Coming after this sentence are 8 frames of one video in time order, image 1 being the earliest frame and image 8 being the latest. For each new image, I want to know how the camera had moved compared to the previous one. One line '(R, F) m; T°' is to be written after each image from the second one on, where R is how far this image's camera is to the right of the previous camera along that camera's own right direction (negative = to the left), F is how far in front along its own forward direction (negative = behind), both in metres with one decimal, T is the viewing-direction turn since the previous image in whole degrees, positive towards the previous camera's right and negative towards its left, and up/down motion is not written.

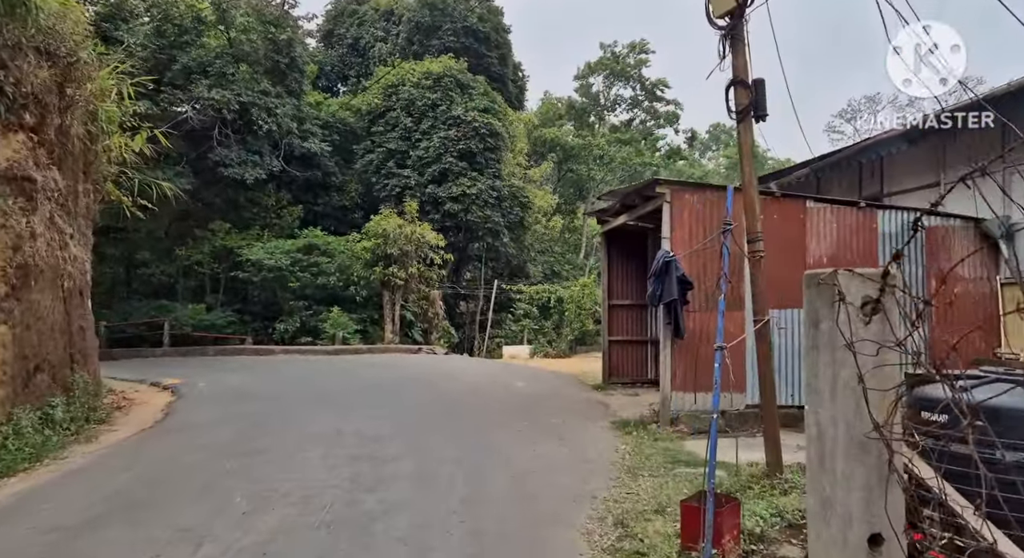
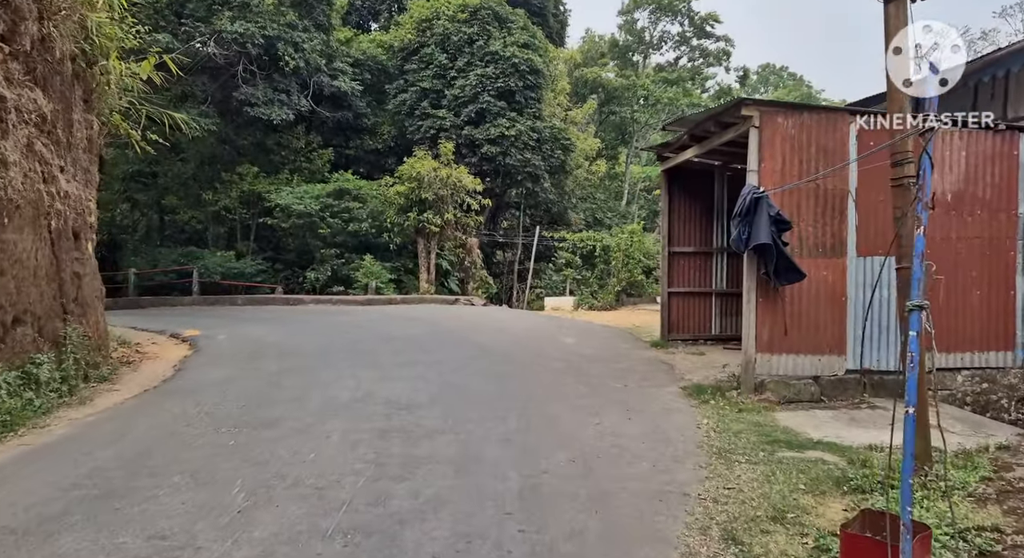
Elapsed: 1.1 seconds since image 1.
(-0.2, +1.1) m; -3°
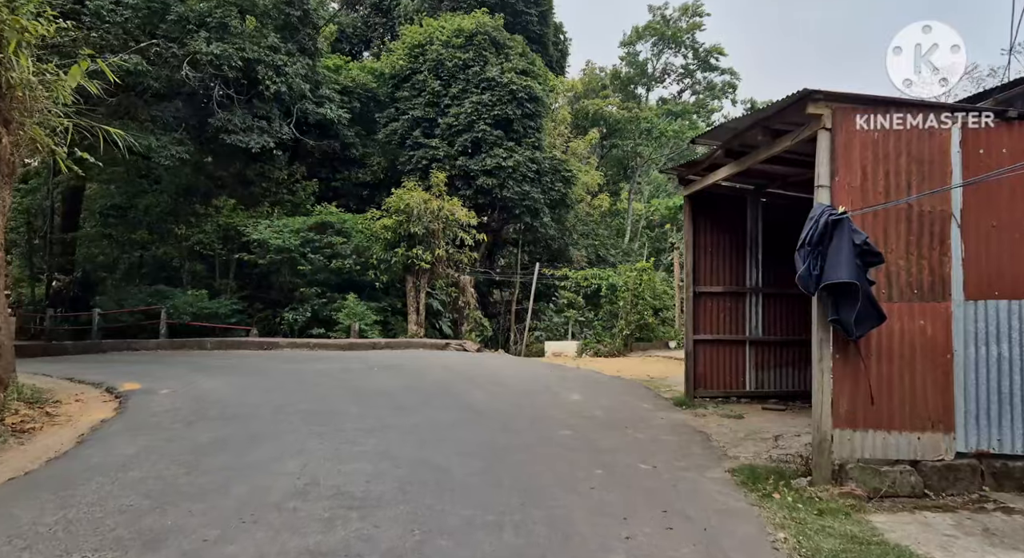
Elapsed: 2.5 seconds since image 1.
(0.0, +1.5) m; 0°
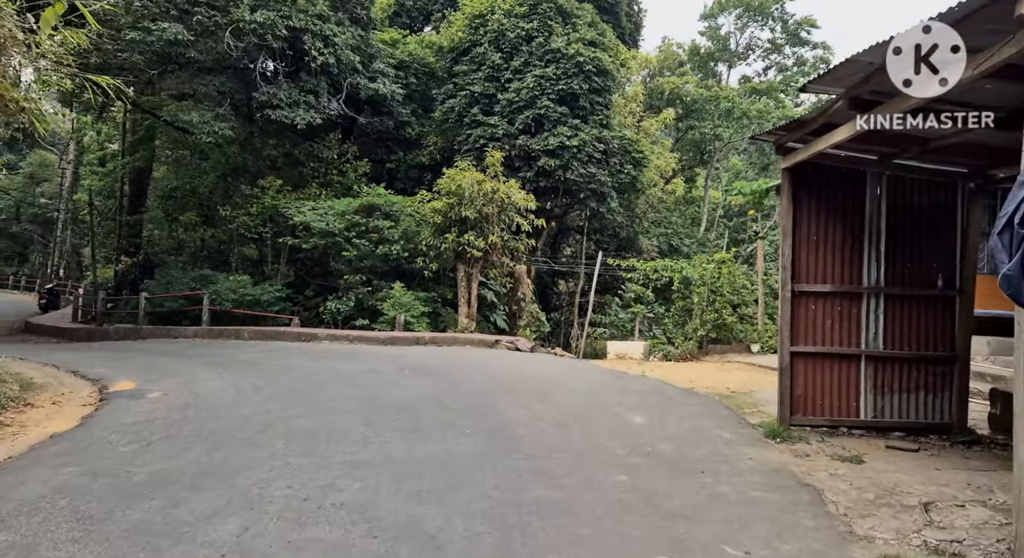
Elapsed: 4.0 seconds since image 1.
(+0.2, +1.6) m; -6°
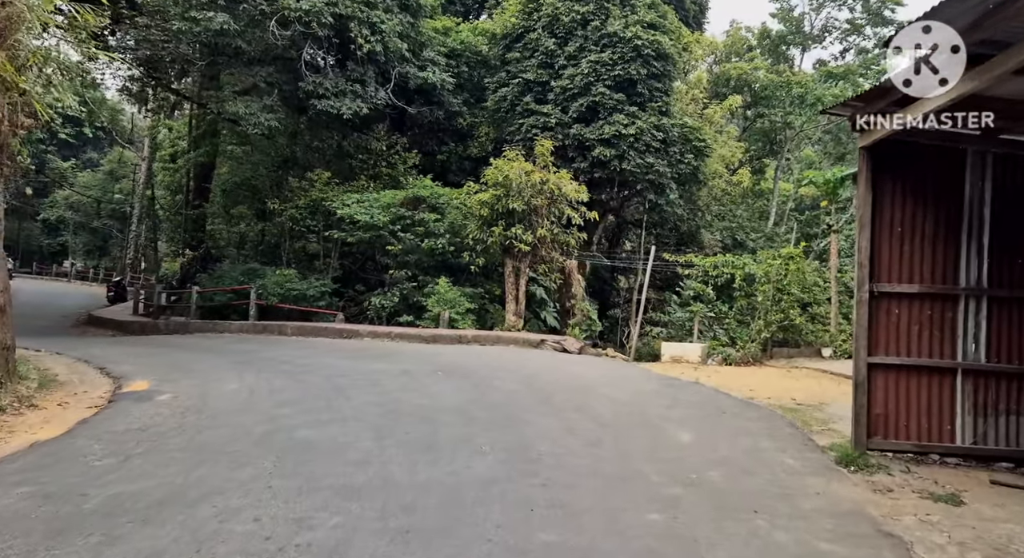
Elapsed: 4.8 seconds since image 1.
(+0.3, +0.7) m; -5°
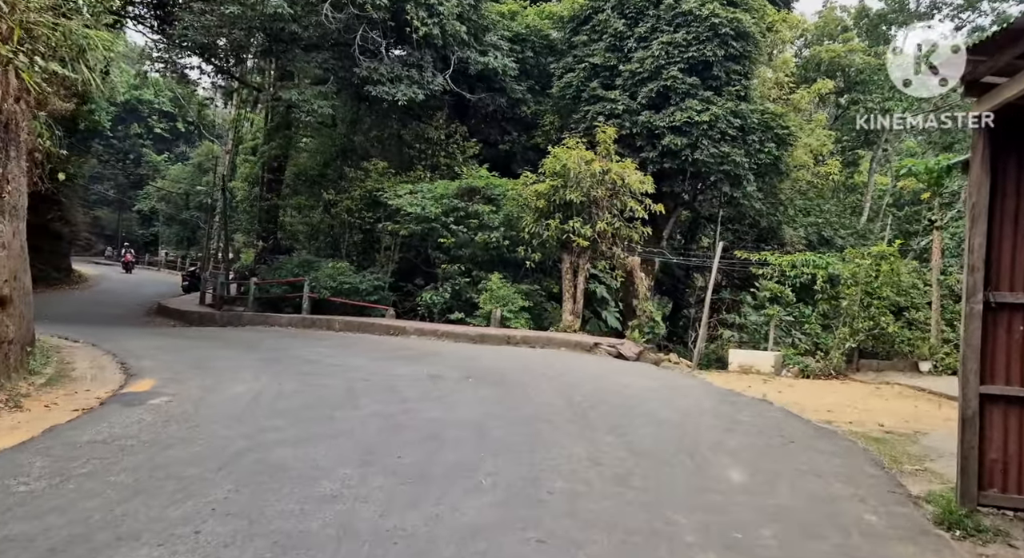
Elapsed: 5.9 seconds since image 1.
(+0.4, +0.9) m; -7°
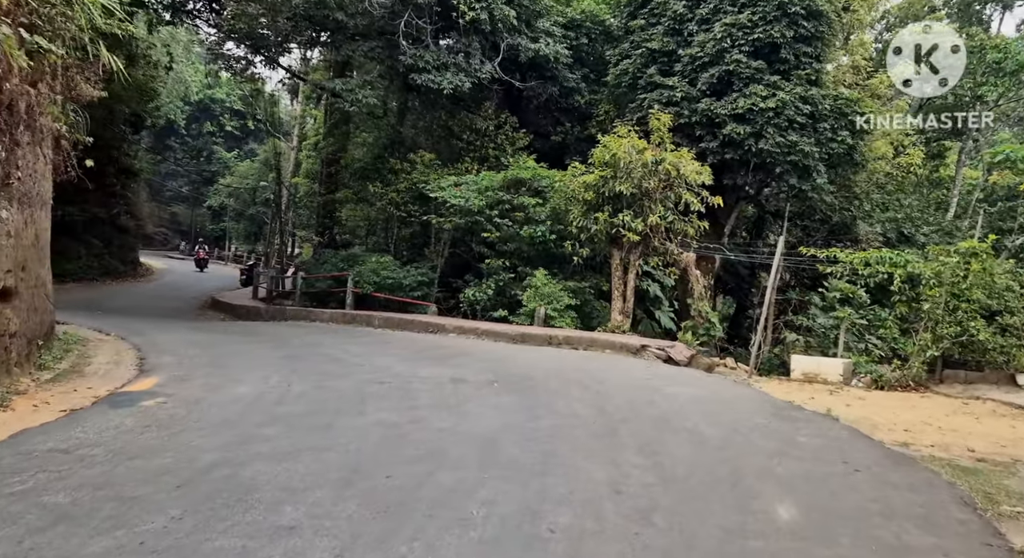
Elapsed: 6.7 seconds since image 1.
(+0.4, +0.7) m; -5°
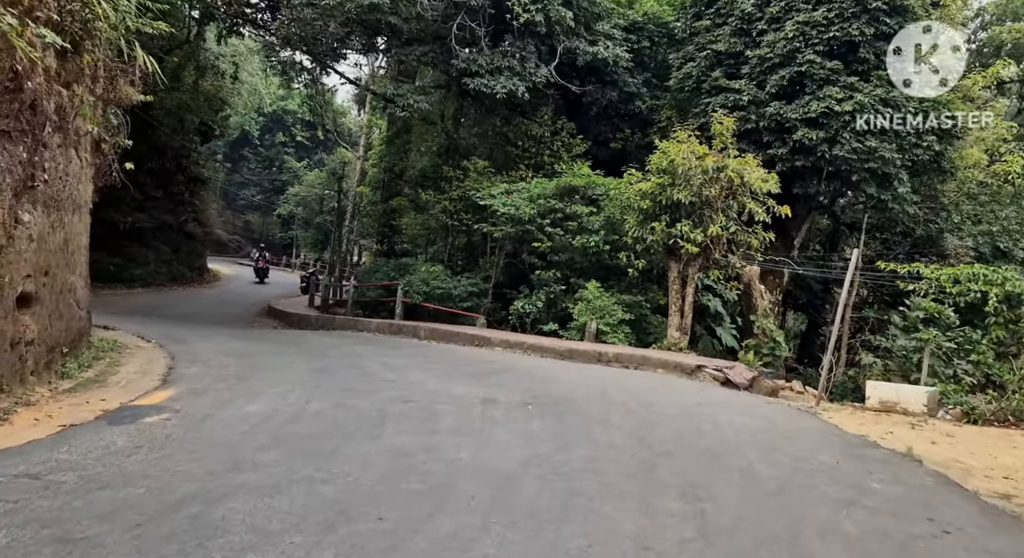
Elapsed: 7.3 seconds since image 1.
(+0.3, +0.6) m; -6°
